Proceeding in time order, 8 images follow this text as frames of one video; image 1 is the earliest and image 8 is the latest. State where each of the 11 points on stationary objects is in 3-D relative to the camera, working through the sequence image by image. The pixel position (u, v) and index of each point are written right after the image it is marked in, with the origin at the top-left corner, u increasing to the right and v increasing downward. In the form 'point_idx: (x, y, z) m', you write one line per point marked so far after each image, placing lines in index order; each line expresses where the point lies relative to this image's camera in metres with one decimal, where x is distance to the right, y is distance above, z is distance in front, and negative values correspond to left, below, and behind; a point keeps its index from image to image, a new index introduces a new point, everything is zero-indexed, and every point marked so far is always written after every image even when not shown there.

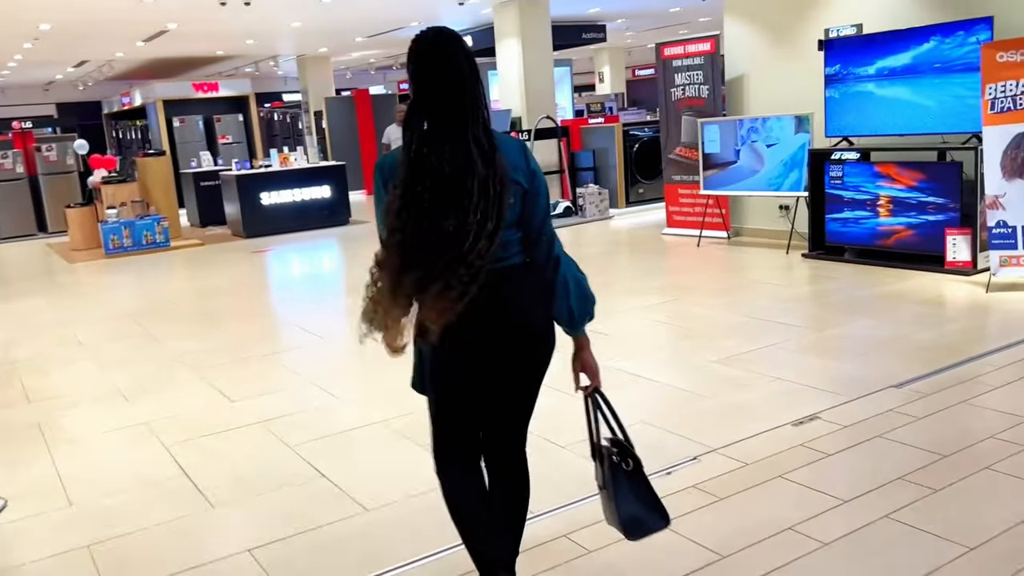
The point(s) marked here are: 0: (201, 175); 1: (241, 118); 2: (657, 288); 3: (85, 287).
0: (-4.6, +1.7, +12.5) m
1: (-5.4, +3.4, +16.7) m
2: (+1.1, 0.0, +6.3) m
3: (-4.2, 0.0, +8.1) m
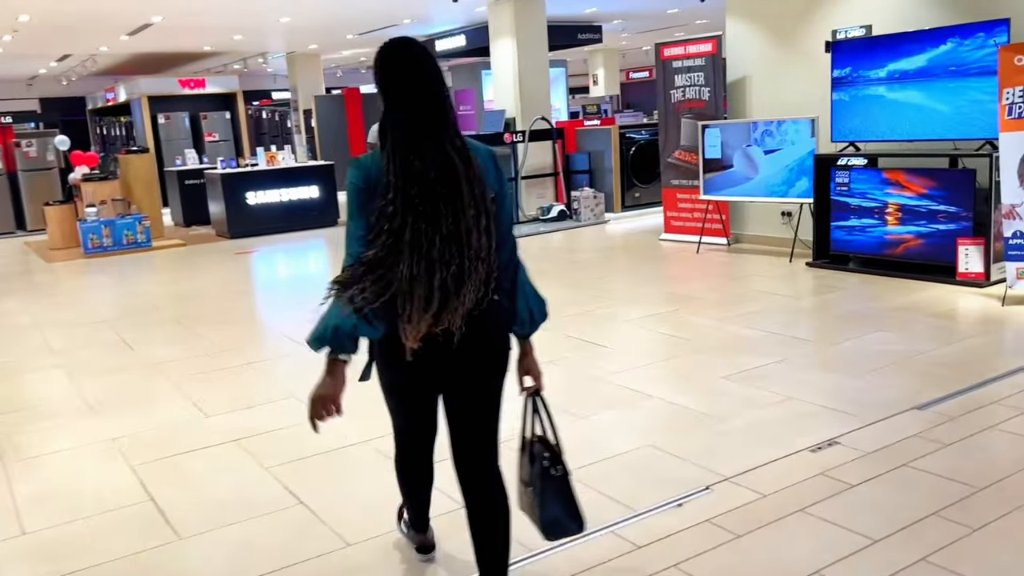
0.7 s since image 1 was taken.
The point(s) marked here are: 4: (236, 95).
0: (-4.7, +1.7, +12.1) m
1: (-5.6, +3.4, +16.3) m
2: (+1.0, -0.1, +6.0) m
3: (-4.2, 0.0, +7.8) m
4: (-5.6, +3.9, +16.8) m
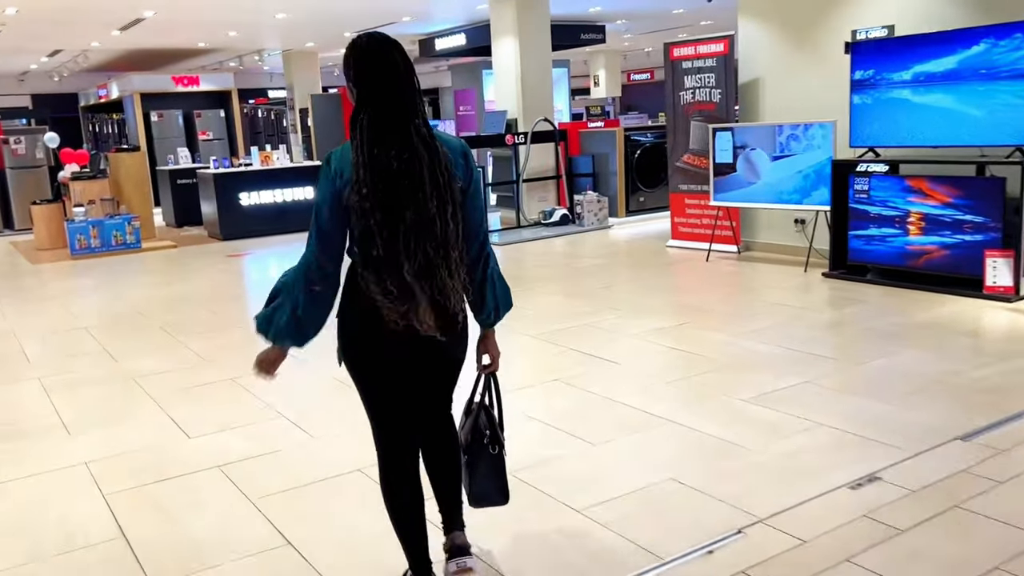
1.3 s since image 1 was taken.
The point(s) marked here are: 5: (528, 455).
0: (-4.7, +1.6, +11.8) m
1: (-5.5, +3.3, +16.0) m
2: (+1.1, -0.1, +5.7) m
3: (-4.2, 0.0, +7.5) m
4: (-5.6, +3.9, +16.5) m
5: (+0.1, -0.7, +3.3) m
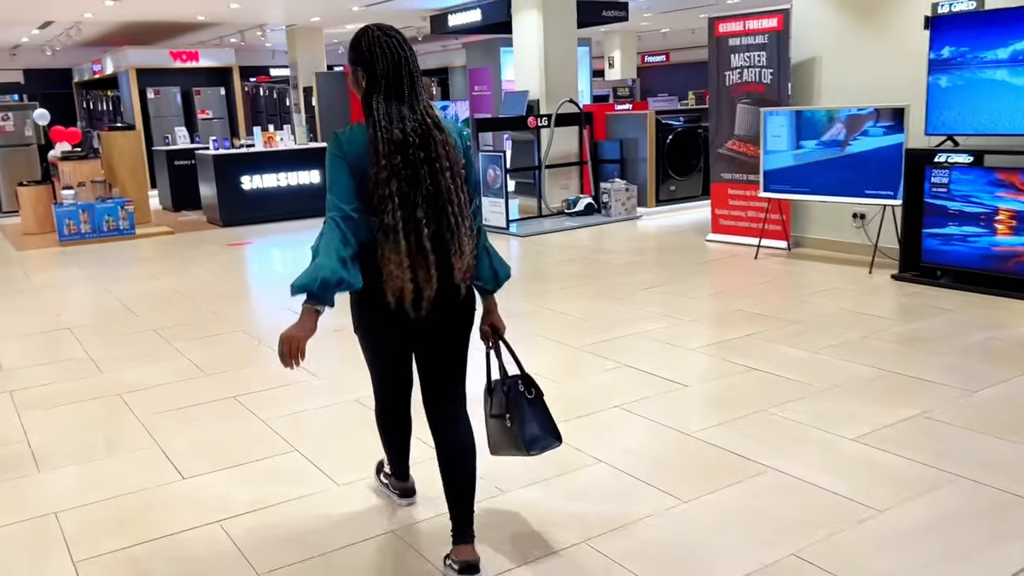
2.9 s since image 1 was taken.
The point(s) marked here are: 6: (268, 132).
0: (-4.5, +1.8, +11.2) m
1: (-5.3, +3.6, +15.3) m
2: (+1.3, -0.1, +5.1) m
3: (-4.0, 0.0, +6.8) m
4: (-5.3, +4.1, +15.8) m
5: (+0.3, -0.7, +2.6) m
6: (-3.0, +1.9, +10.2) m
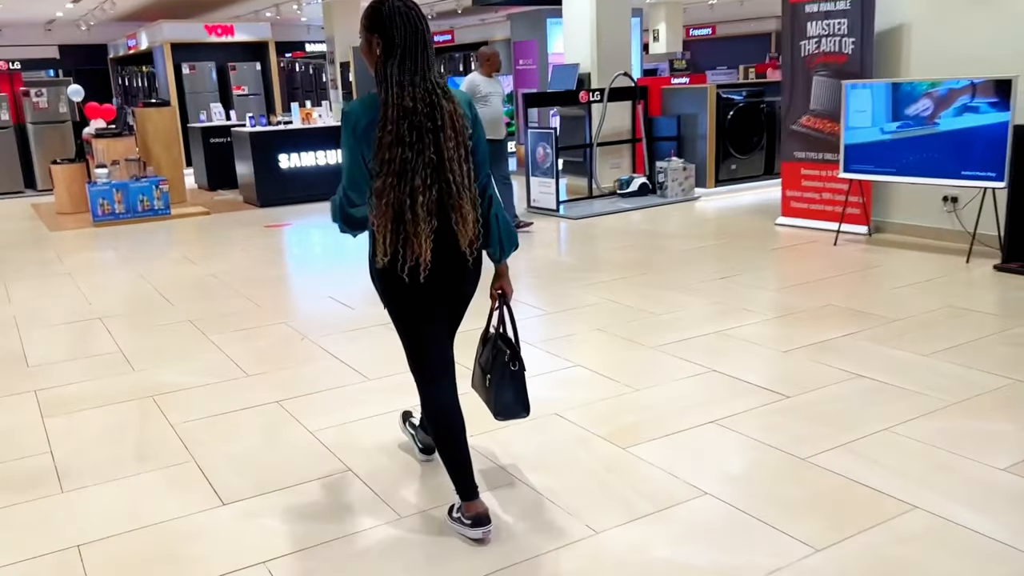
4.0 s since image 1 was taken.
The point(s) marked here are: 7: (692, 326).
0: (-3.9, +2.0, +10.8) m
1: (-4.5, +4.0, +15.0) m
2: (+1.6, -0.1, +4.6) m
3: (-3.6, +0.2, +6.5) m
4: (-4.5, +4.5, +15.4) m
5: (+0.5, -0.7, +2.2) m
6: (-2.4, +2.1, +9.9) m
7: (+0.9, -0.2, +4.3) m
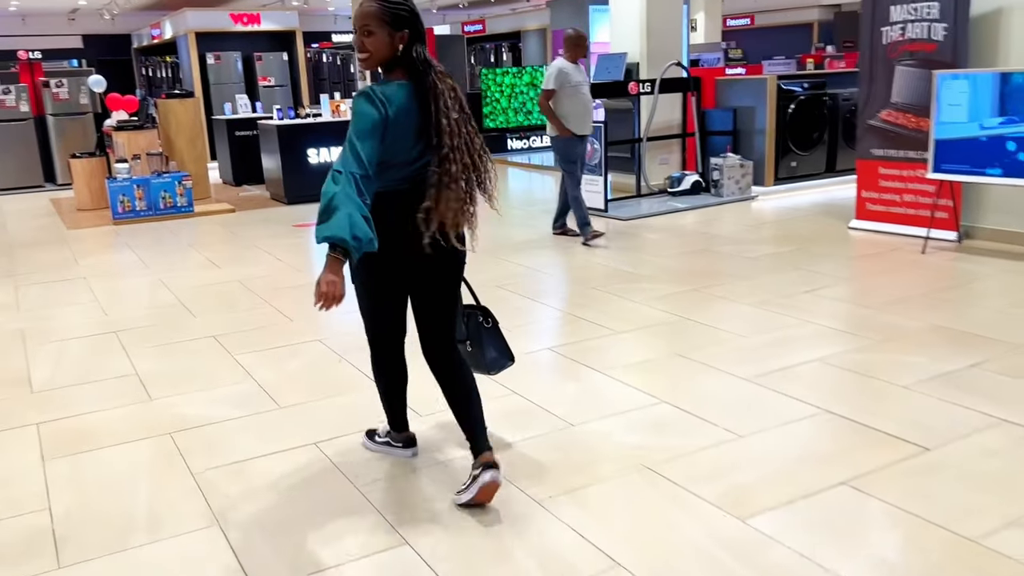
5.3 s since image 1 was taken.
0: (-3.4, +2.0, +10.4) m
1: (-3.9, +4.0, +14.5) m
2: (+1.9, -0.2, +4.0) m
3: (-3.2, +0.1, +6.1) m
4: (-3.9, +4.6, +15.0) m
5: (+0.8, -0.8, +1.7) m
6: (-2.0, +2.1, +9.4) m
7: (+1.2, -0.3, +3.7) m
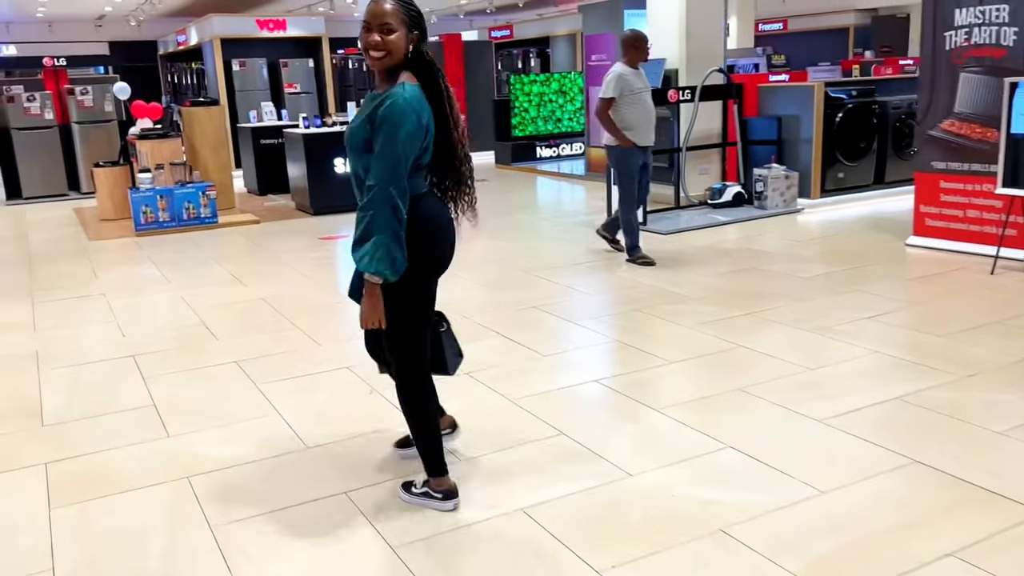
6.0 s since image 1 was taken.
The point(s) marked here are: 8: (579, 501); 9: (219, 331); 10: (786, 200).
0: (-3.1, +1.9, +10.2) m
1: (-3.4, +3.8, +14.3) m
2: (+2.1, -0.3, +3.7) m
3: (-2.9, 0.0, +5.9) m
4: (-3.4, +4.4, +14.8) m
5: (+0.9, -0.9, +1.3) m
6: (-1.6, +2.0, +9.1) m
7: (+1.4, -0.4, +3.4) m
8: (+0.2, -0.7, +2.6) m
9: (-1.6, -0.2, +4.5) m
10: (+2.4, +0.8, +7.4) m
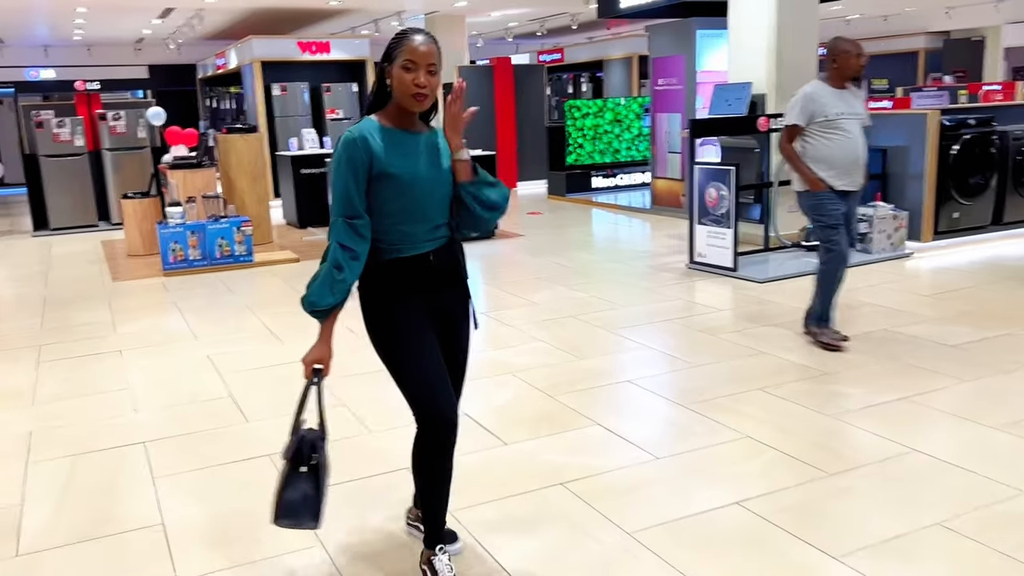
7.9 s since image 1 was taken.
0: (-2.4, +1.5, +9.5) m
1: (-2.6, +3.3, +13.7) m
2: (+2.5, -0.6, +2.8) m
3: (-2.5, -0.3, +5.1) m
4: (-2.5, +3.8, +14.2) m
5: (+1.2, -1.2, +0.4) m
6: (-1.0, +1.5, +8.4) m
7: (+1.8, -0.7, +2.5) m
8: (+0.5, -0.9, +1.7) m
9: (-1.2, -0.5, +3.8) m
10: (+3.0, +0.3, +6.5) m
